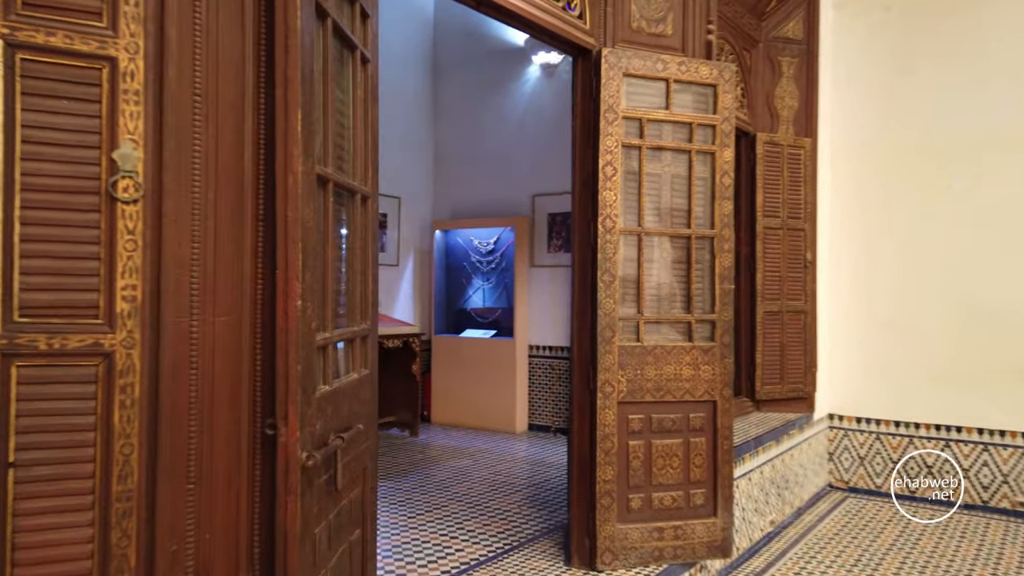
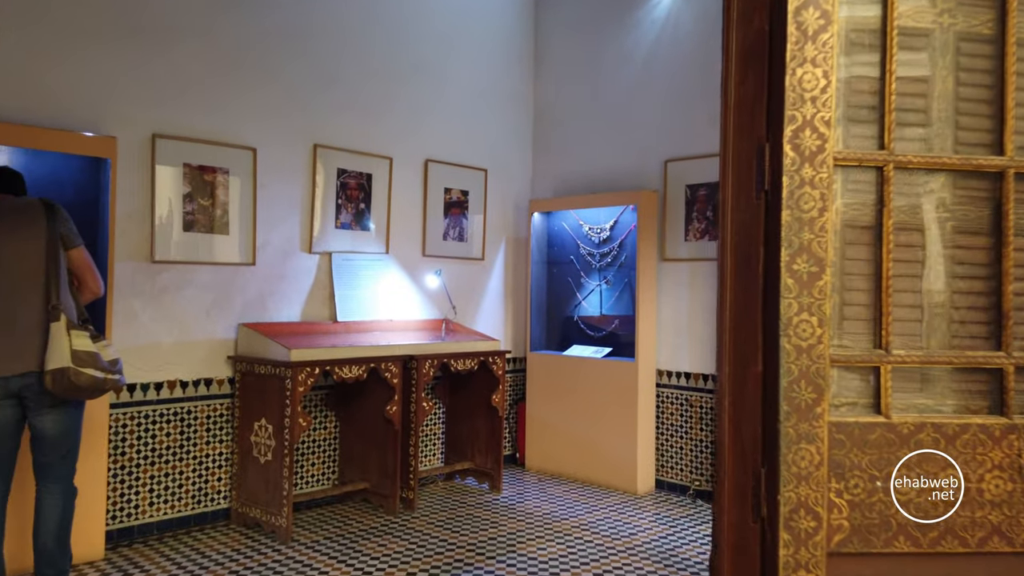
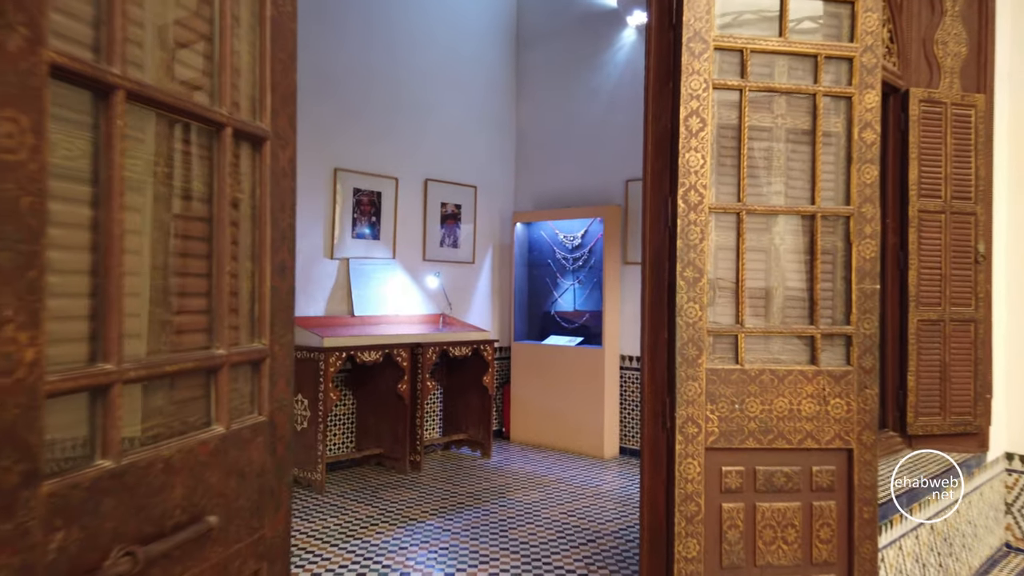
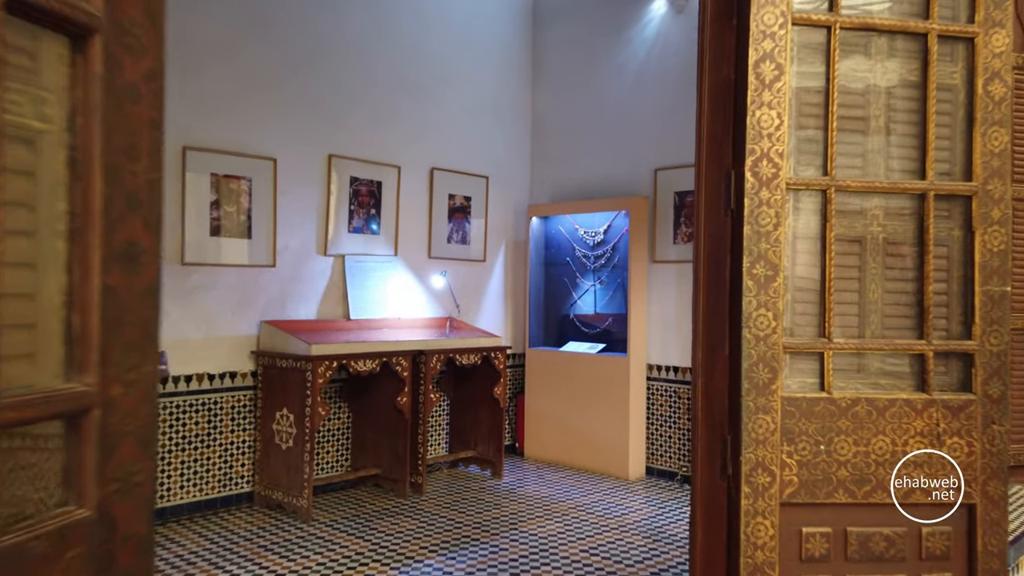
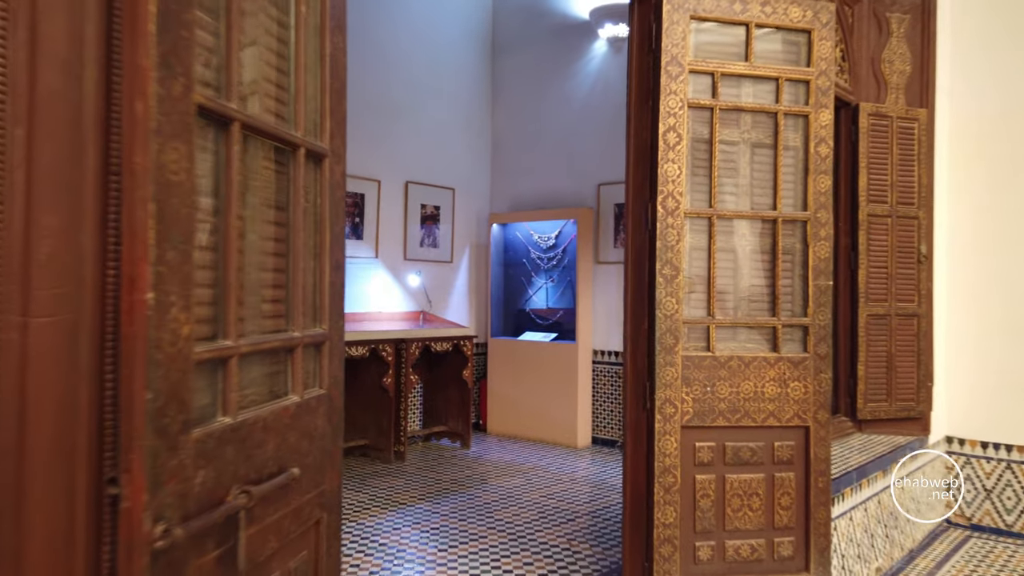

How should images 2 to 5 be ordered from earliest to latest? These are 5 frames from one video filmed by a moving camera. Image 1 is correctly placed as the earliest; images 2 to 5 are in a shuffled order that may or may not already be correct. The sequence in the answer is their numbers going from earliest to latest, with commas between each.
5, 3, 4, 2
